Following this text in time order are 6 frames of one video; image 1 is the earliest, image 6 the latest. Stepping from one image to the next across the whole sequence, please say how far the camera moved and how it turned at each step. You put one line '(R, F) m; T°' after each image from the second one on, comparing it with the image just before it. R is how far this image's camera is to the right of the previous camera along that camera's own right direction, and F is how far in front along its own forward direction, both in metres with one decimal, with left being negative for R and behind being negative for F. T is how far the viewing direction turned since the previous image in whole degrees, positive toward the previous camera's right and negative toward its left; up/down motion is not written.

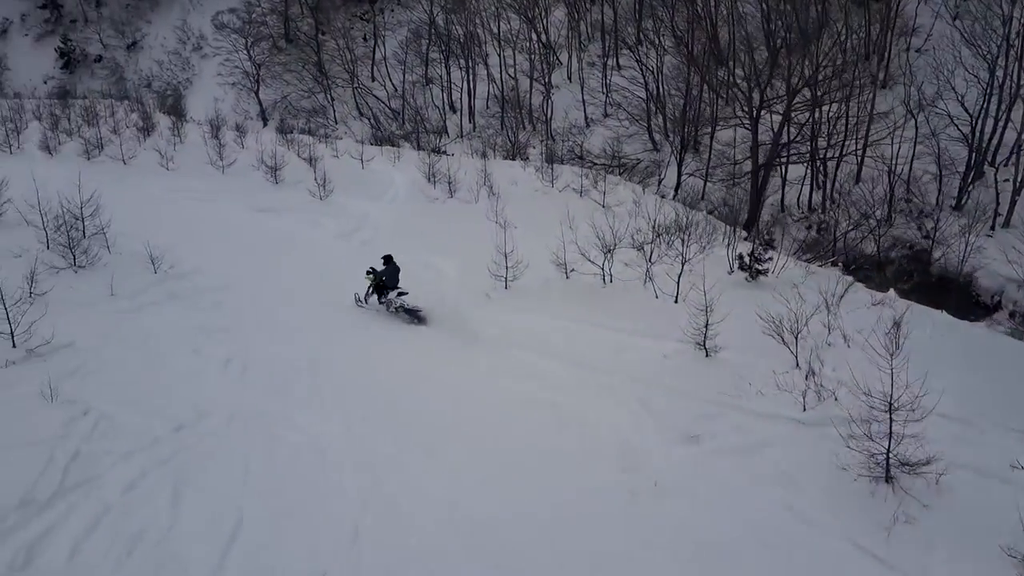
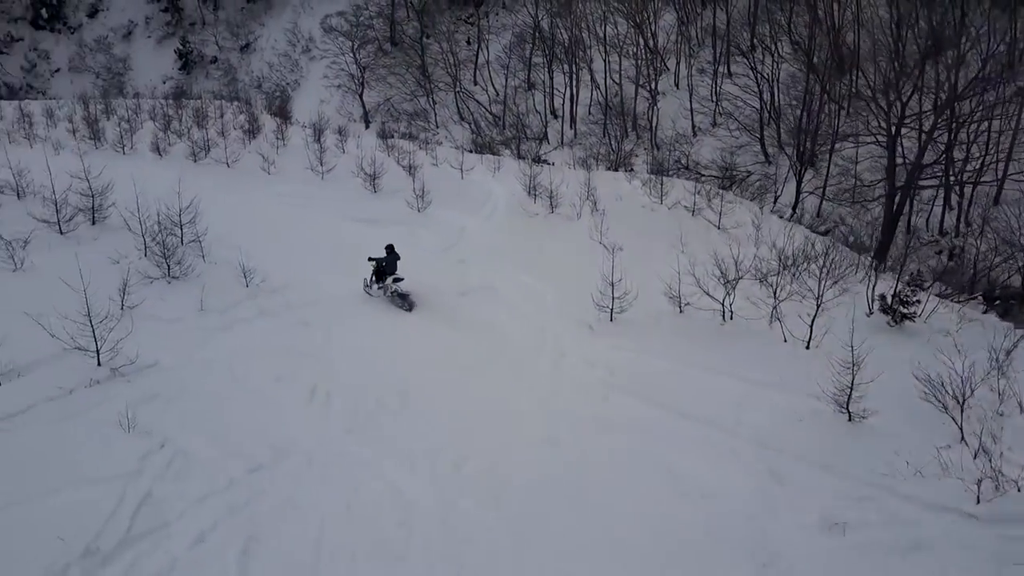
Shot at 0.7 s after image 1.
(-0.2, +0.9) m; -6°
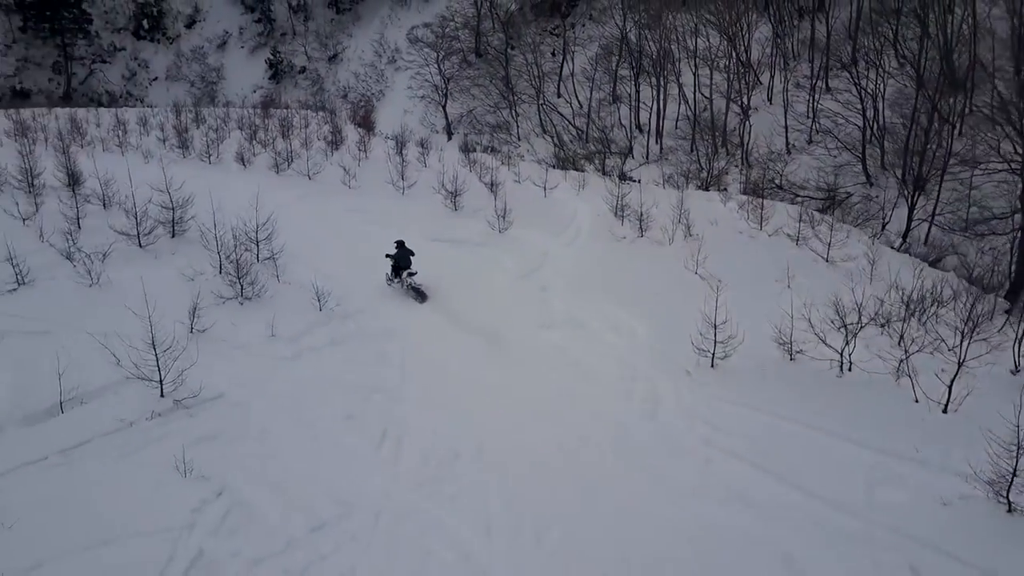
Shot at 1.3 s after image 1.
(-0.2, +0.8) m; -5°
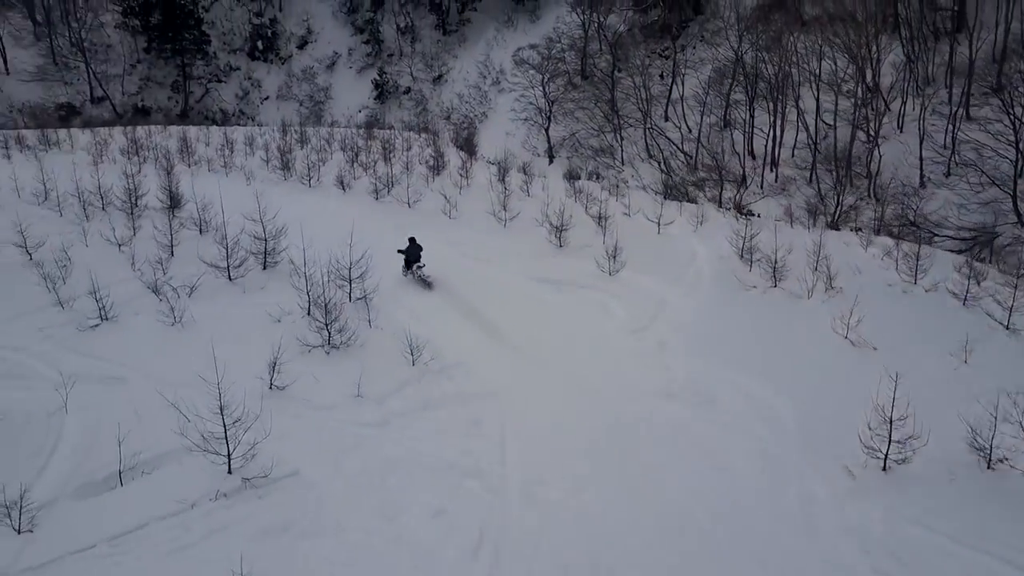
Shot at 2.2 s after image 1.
(-0.3, +1.3) m; -7°
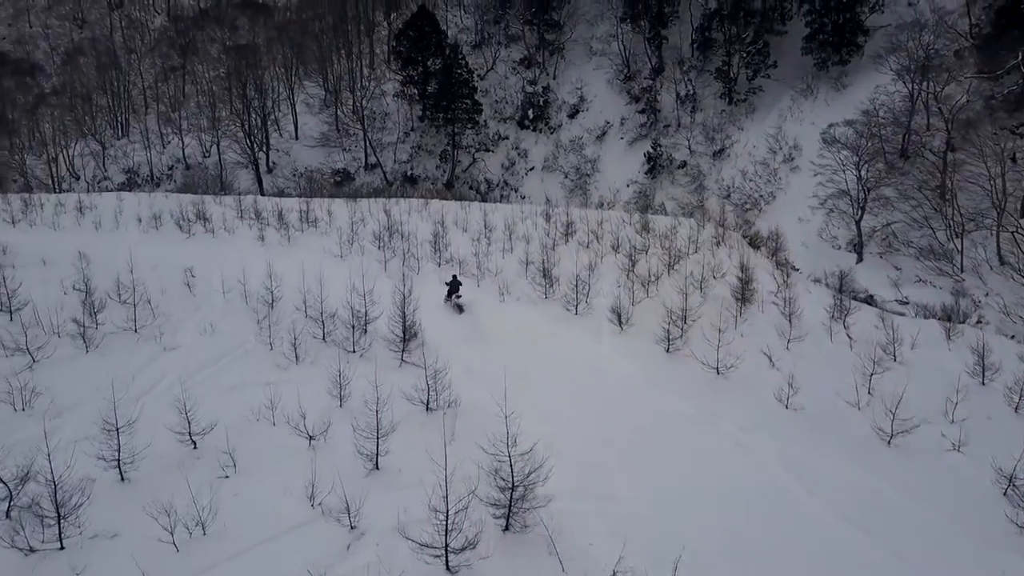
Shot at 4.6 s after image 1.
(-1.9, +5.7) m; -17°
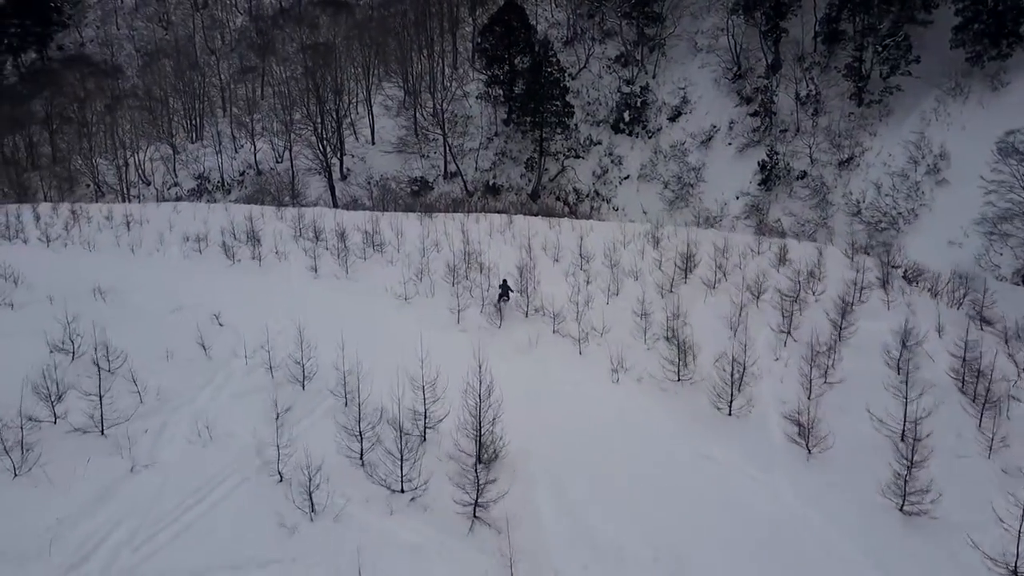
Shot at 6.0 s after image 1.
(-0.7, +5.3) m; -6°
